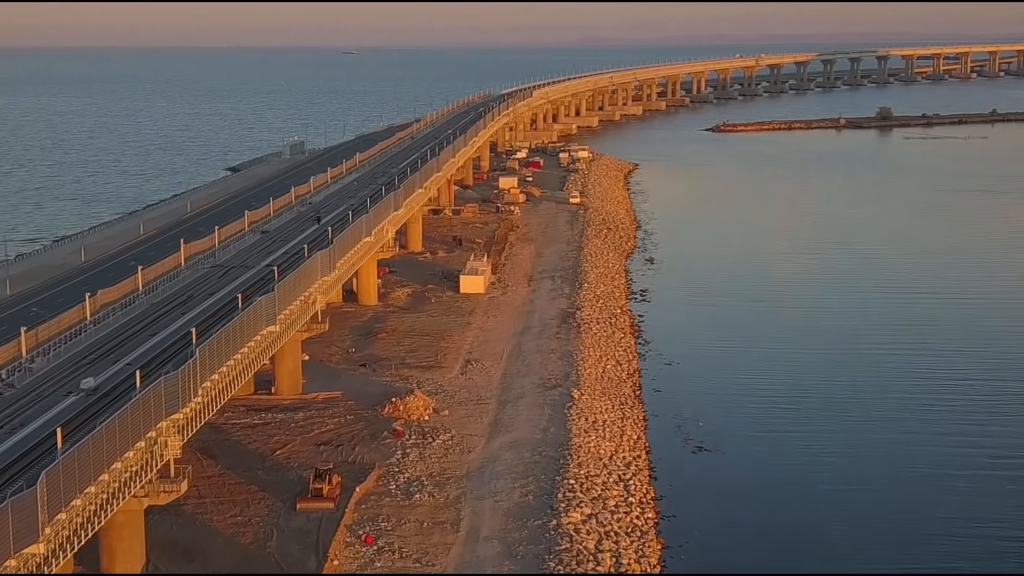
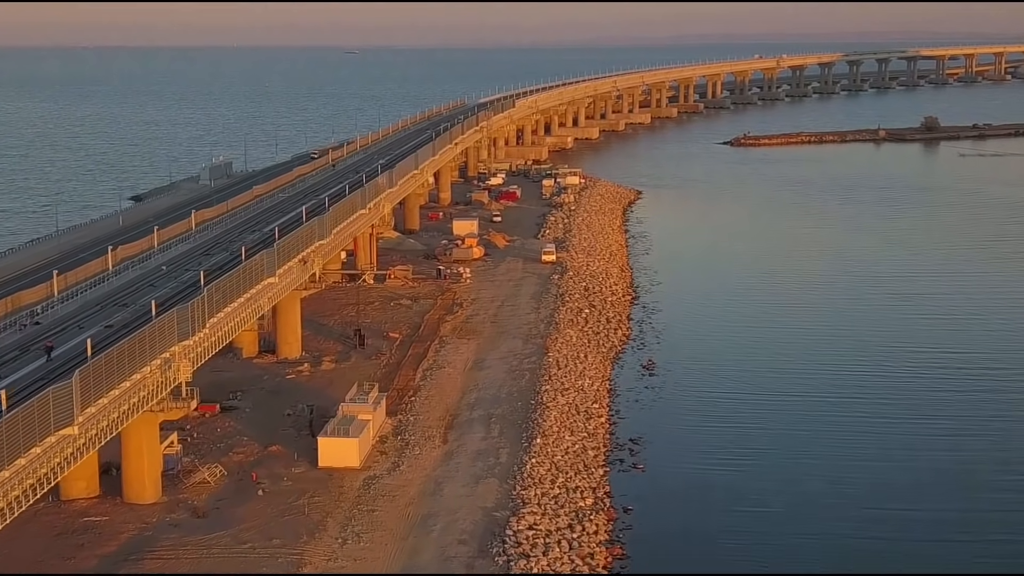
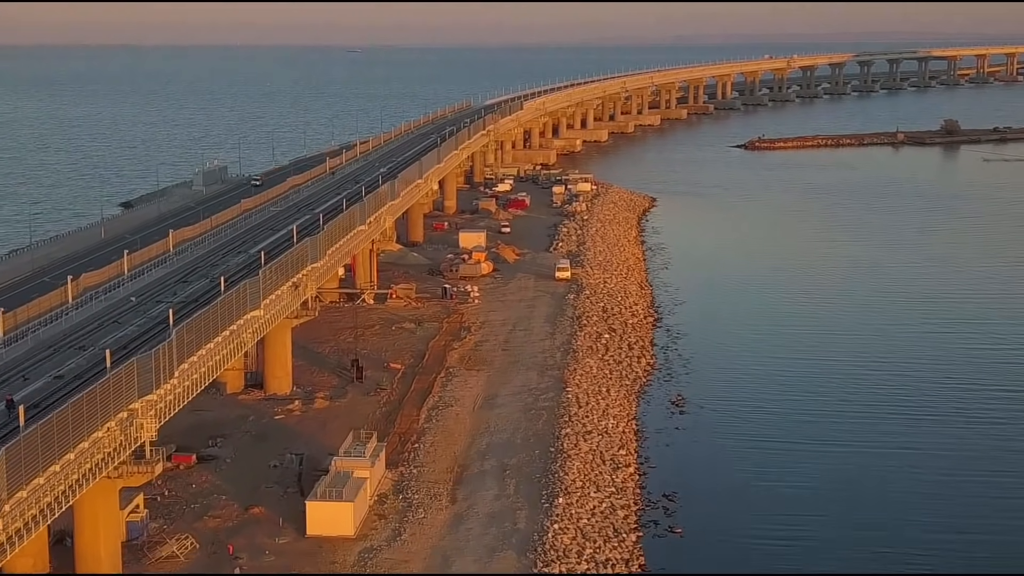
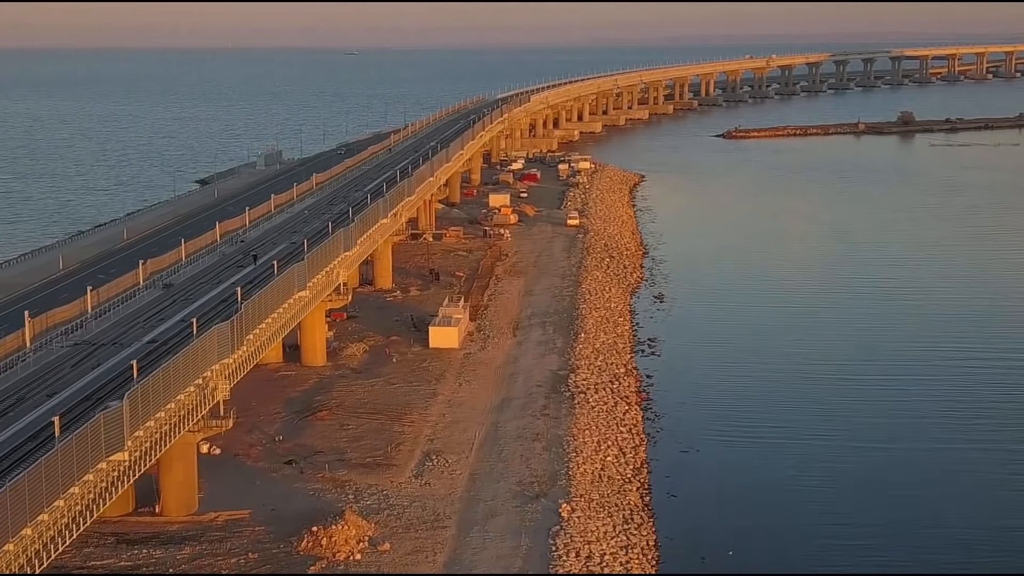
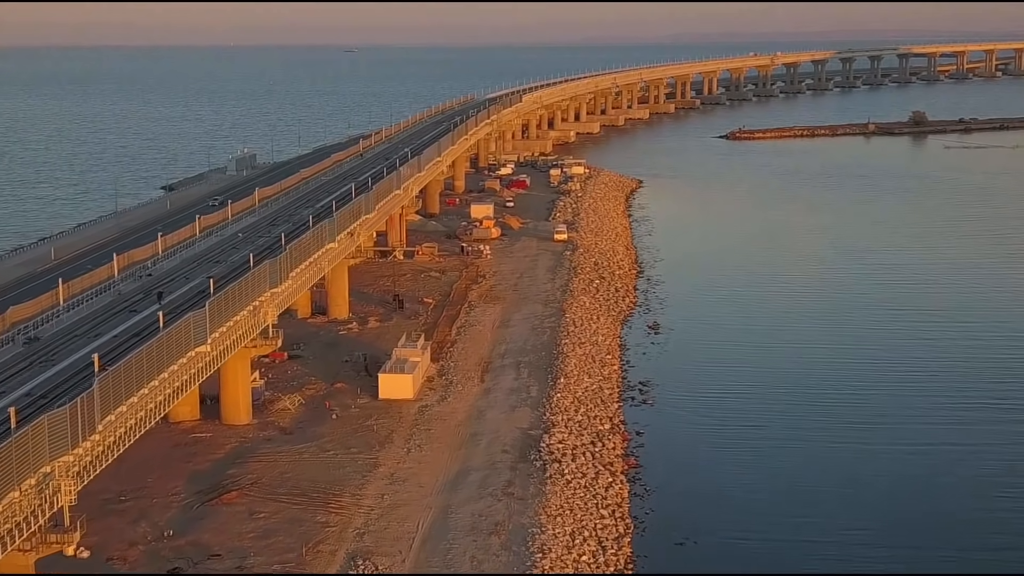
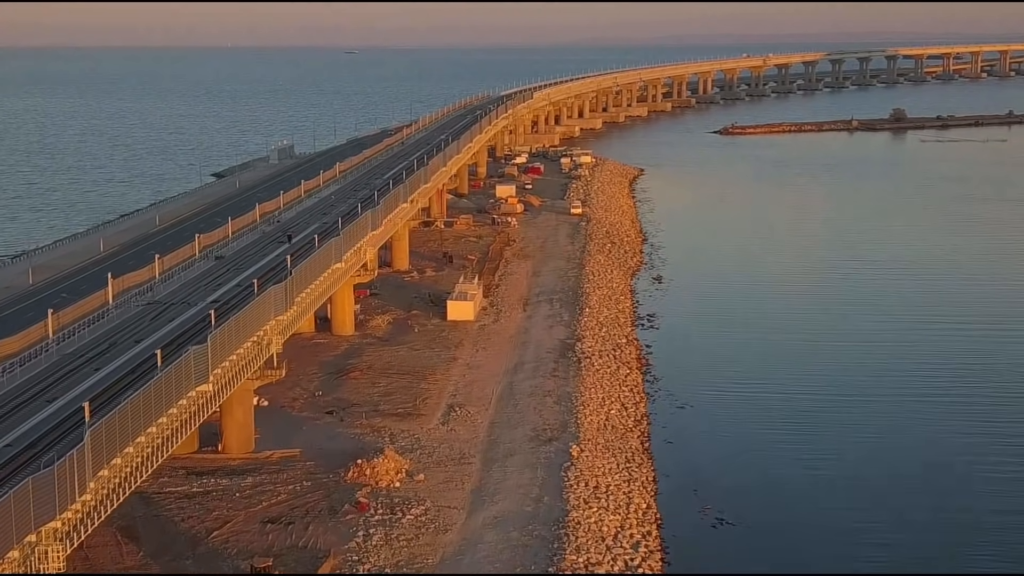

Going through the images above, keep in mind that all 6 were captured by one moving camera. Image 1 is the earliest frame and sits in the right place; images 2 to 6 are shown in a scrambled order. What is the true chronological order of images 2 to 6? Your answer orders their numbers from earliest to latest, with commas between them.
6, 4, 5, 2, 3
